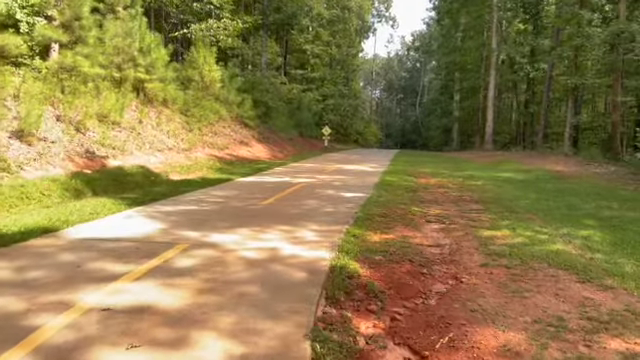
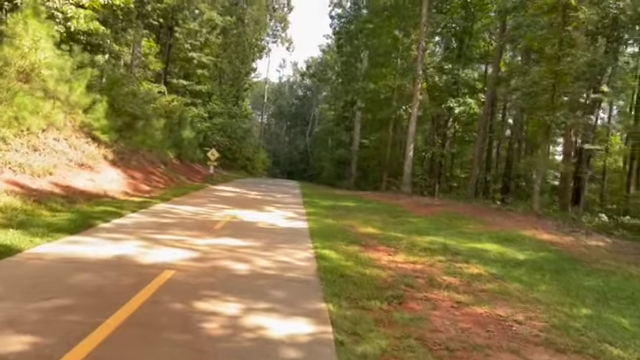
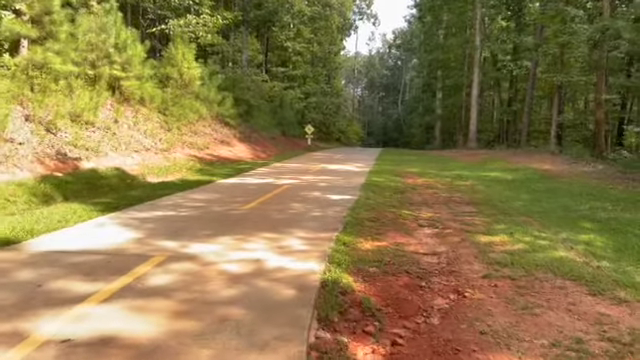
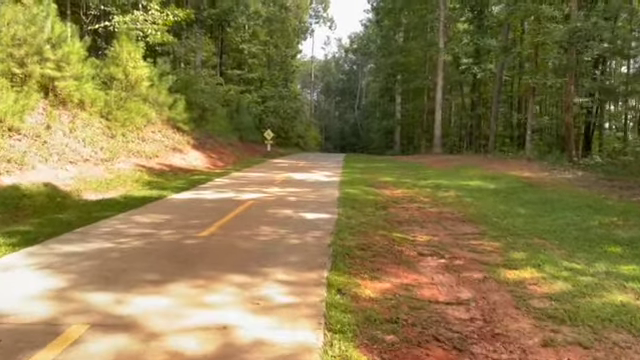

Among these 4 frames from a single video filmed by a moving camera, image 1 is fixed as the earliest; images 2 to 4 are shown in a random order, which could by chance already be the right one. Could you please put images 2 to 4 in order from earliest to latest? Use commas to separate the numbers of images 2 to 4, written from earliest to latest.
3, 4, 2
